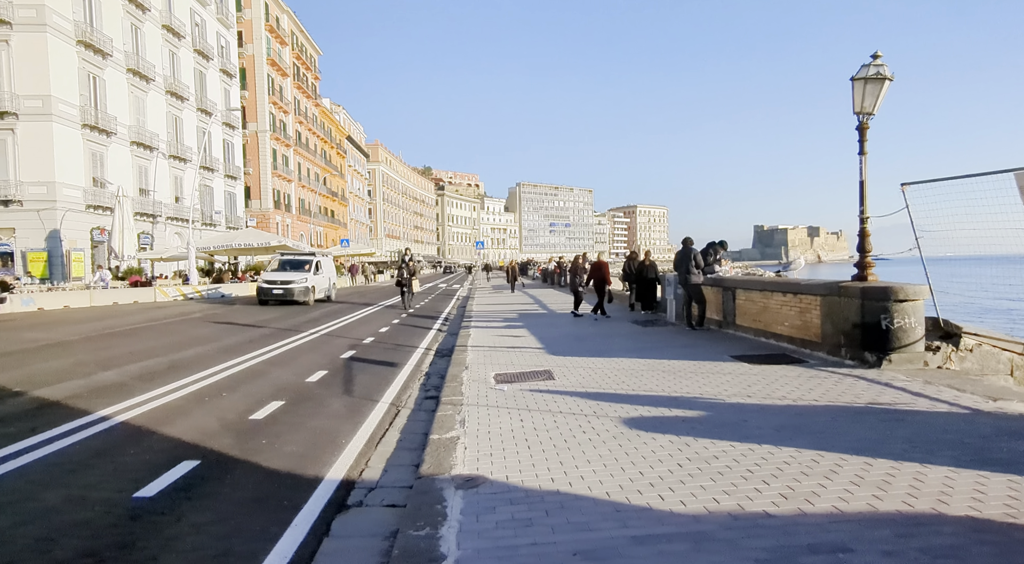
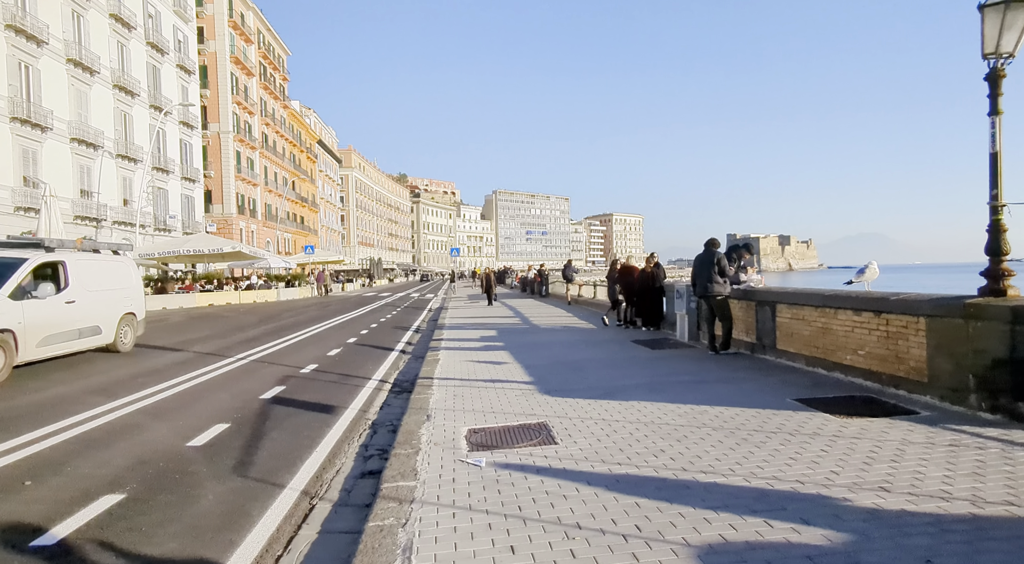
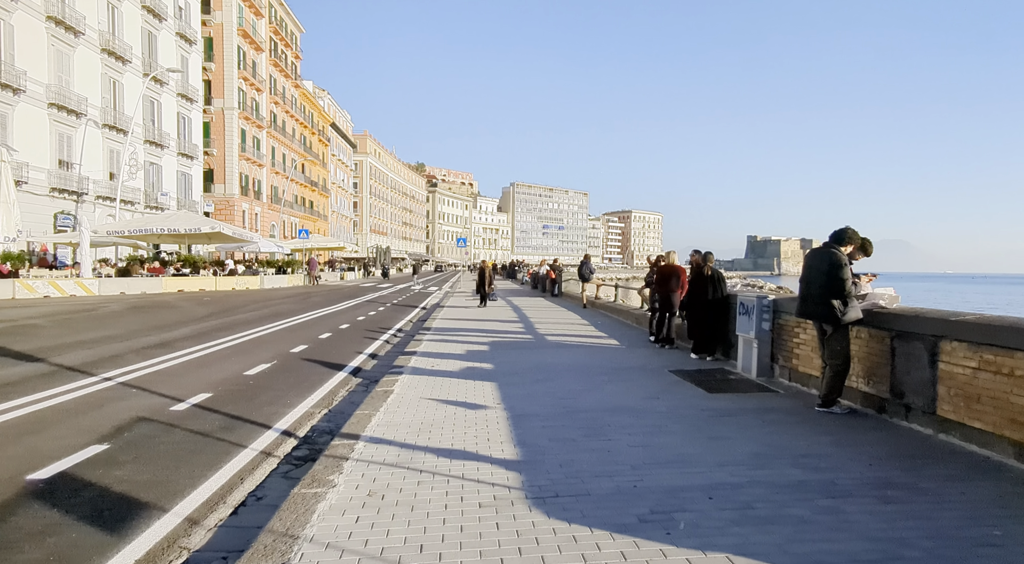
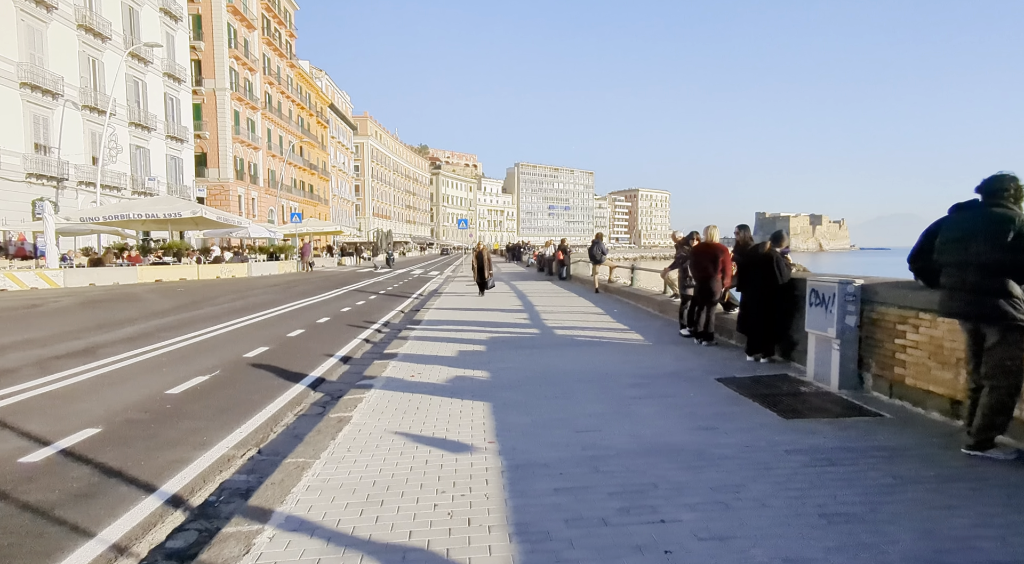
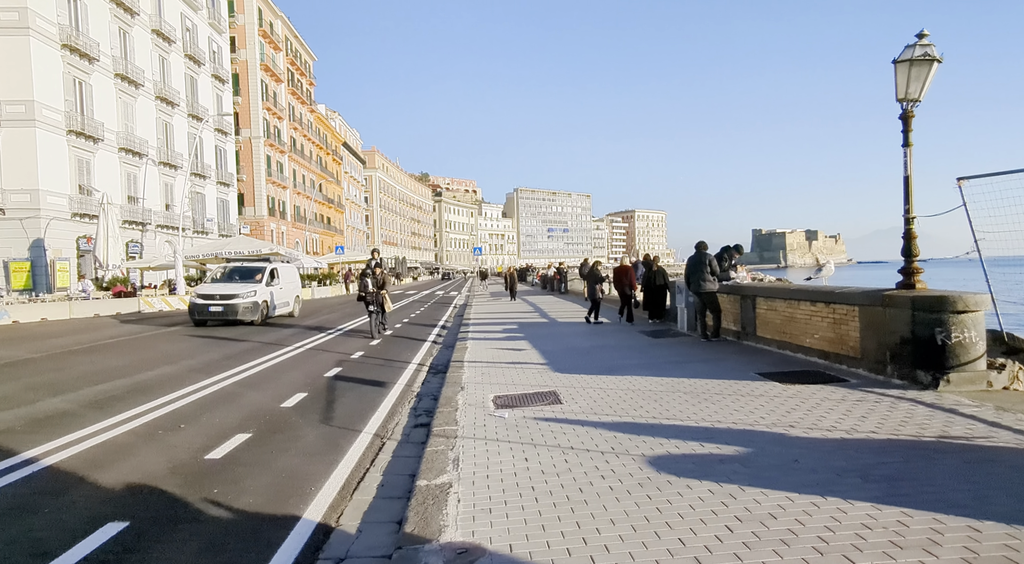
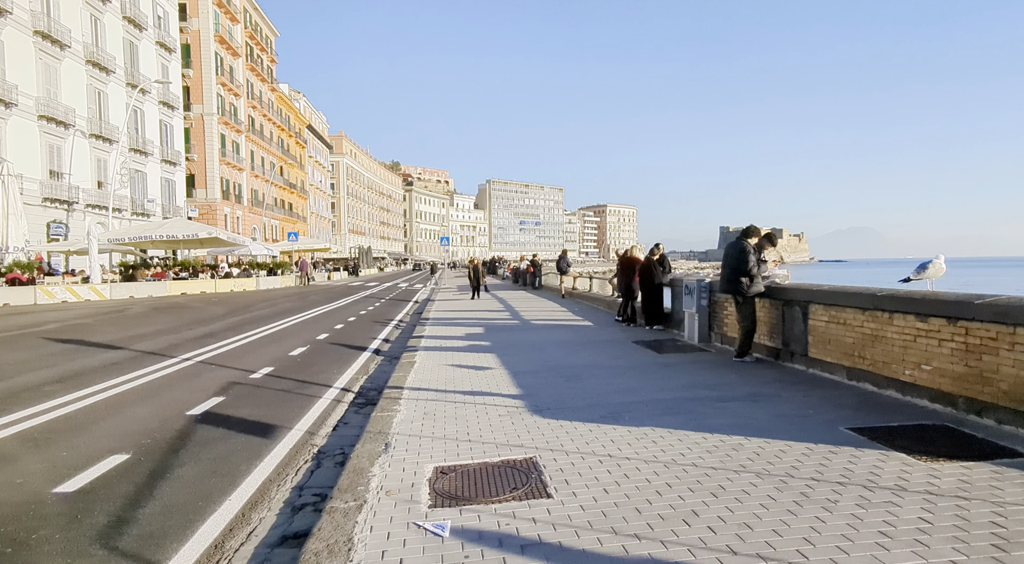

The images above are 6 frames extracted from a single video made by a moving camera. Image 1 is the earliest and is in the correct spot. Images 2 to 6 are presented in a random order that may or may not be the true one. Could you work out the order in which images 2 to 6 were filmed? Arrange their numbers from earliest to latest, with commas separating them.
5, 2, 6, 3, 4
